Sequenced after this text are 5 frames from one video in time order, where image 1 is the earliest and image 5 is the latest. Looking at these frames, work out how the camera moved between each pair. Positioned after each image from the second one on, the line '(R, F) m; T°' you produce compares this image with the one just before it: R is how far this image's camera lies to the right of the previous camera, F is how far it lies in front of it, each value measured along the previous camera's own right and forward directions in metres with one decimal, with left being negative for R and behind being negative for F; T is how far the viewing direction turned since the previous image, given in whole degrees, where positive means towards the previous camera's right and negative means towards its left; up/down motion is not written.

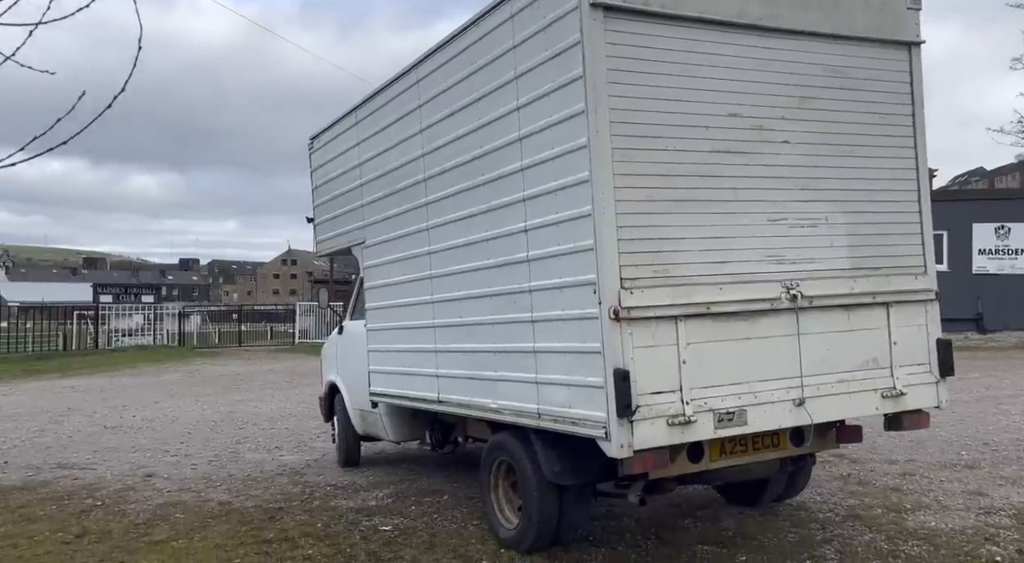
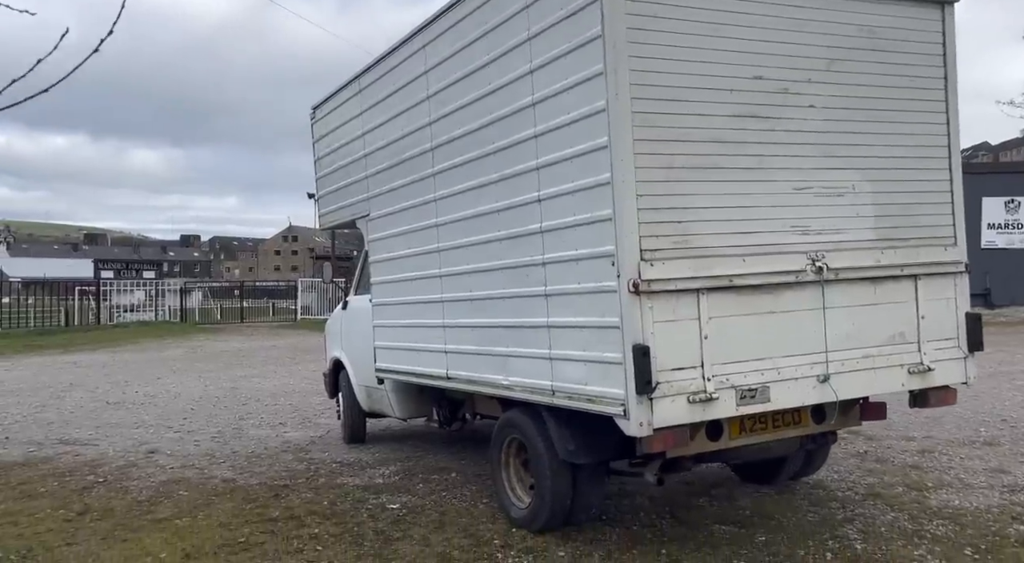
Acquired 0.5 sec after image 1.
(-0.1, +0.2) m; 0°
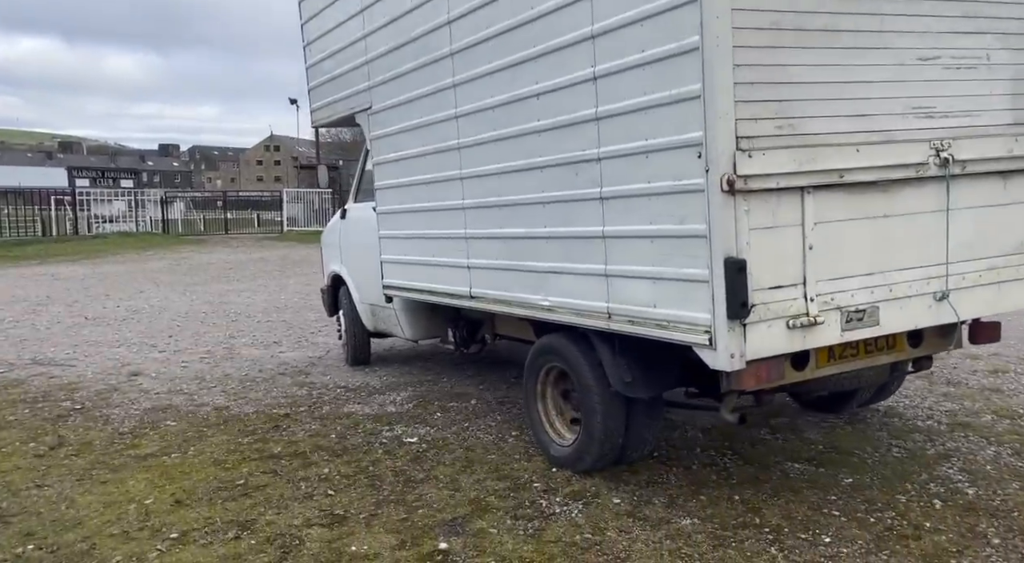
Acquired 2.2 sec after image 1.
(-0.3, +0.9) m; +1°
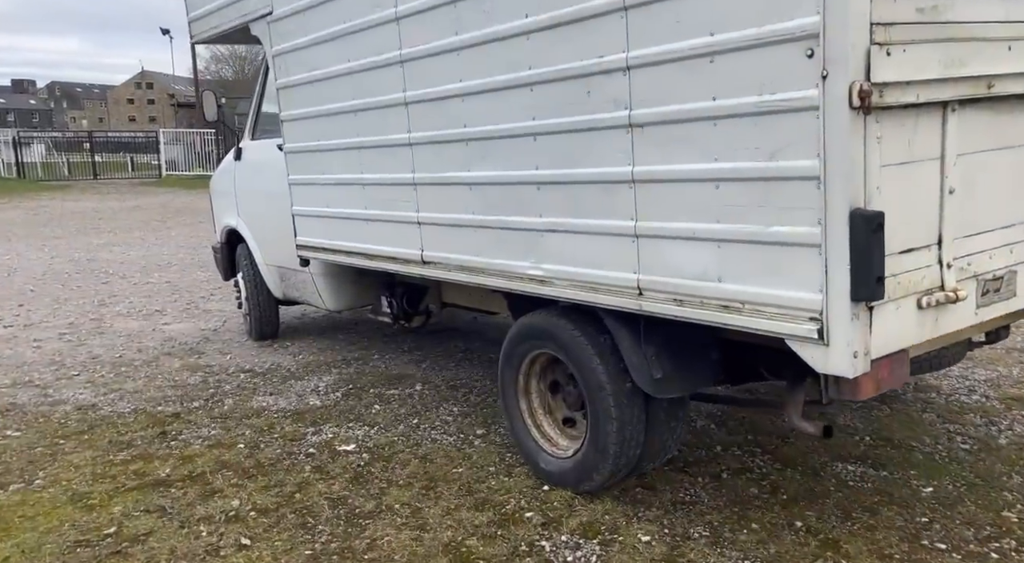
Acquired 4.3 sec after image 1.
(-0.3, +1.3) m; +7°
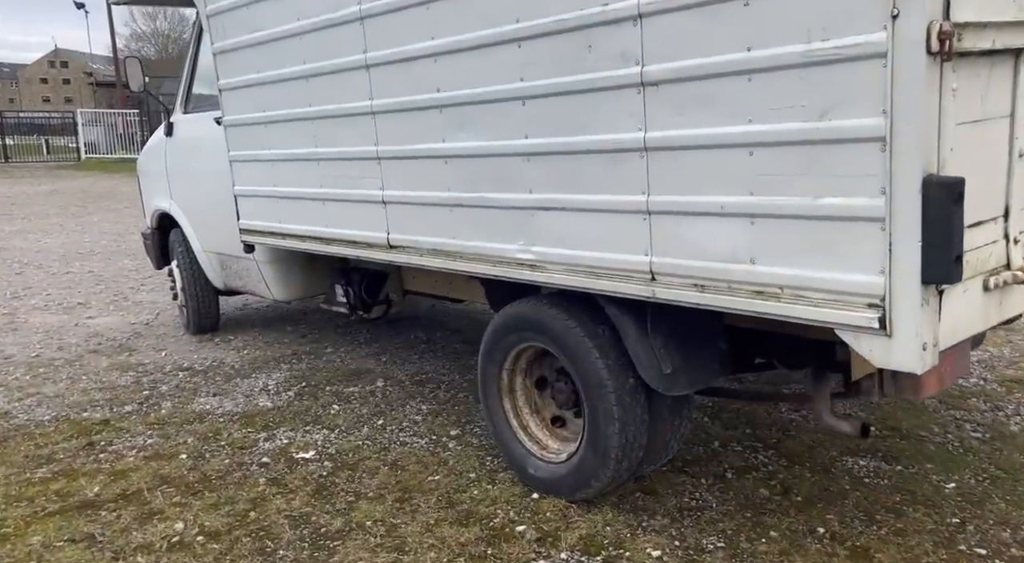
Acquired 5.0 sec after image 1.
(-0.2, +0.4) m; +4°
